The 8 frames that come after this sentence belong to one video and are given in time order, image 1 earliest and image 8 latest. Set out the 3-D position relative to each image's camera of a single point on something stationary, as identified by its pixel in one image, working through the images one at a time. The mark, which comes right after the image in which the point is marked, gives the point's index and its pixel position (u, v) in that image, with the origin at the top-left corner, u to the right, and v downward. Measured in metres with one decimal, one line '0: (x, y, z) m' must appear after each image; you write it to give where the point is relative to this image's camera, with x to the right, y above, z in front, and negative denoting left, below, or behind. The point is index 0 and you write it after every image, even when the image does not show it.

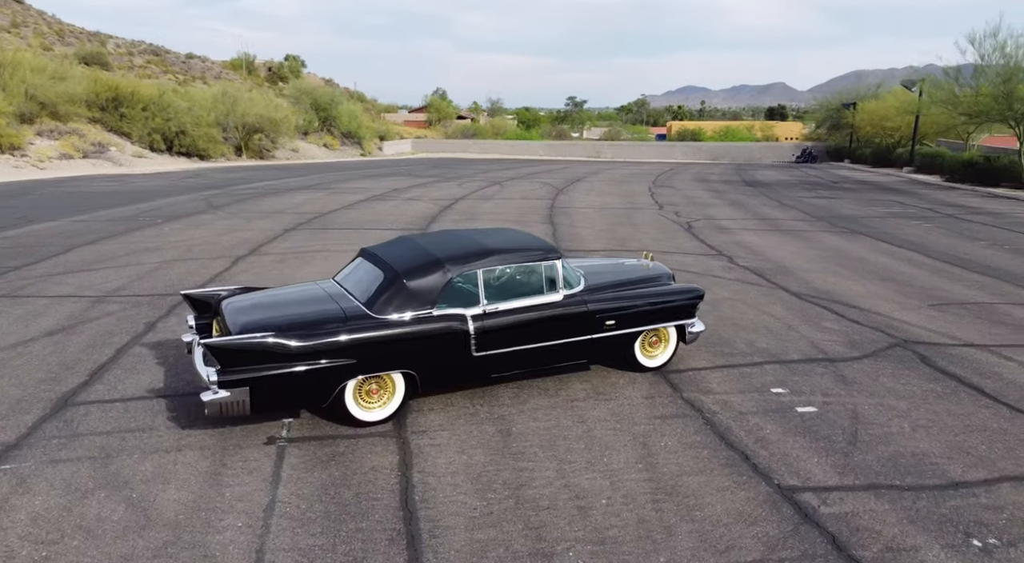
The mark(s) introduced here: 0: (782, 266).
0: (+4.7, +0.4, +13.3) m
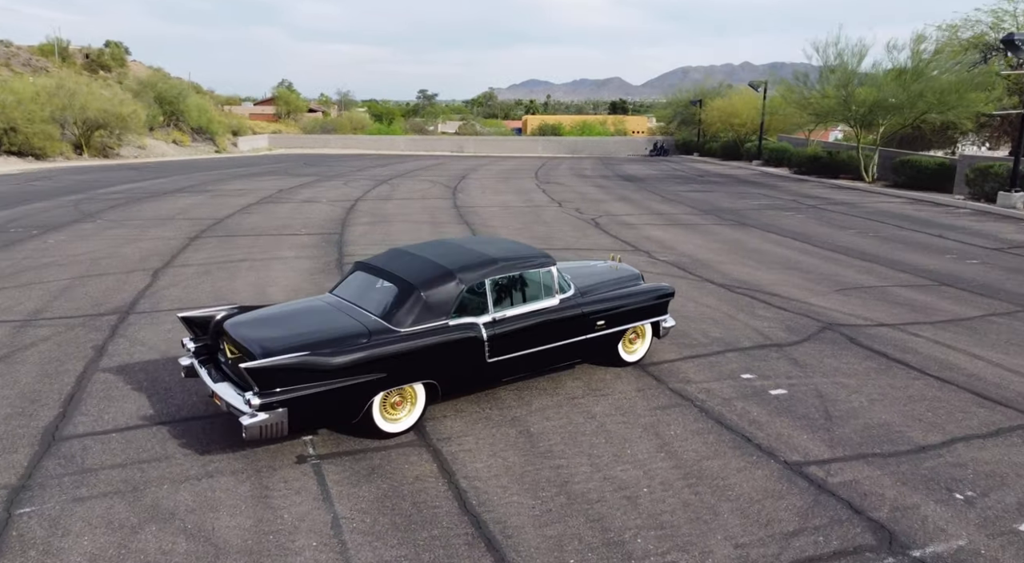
0: (+3.3, +0.5, +14.2) m
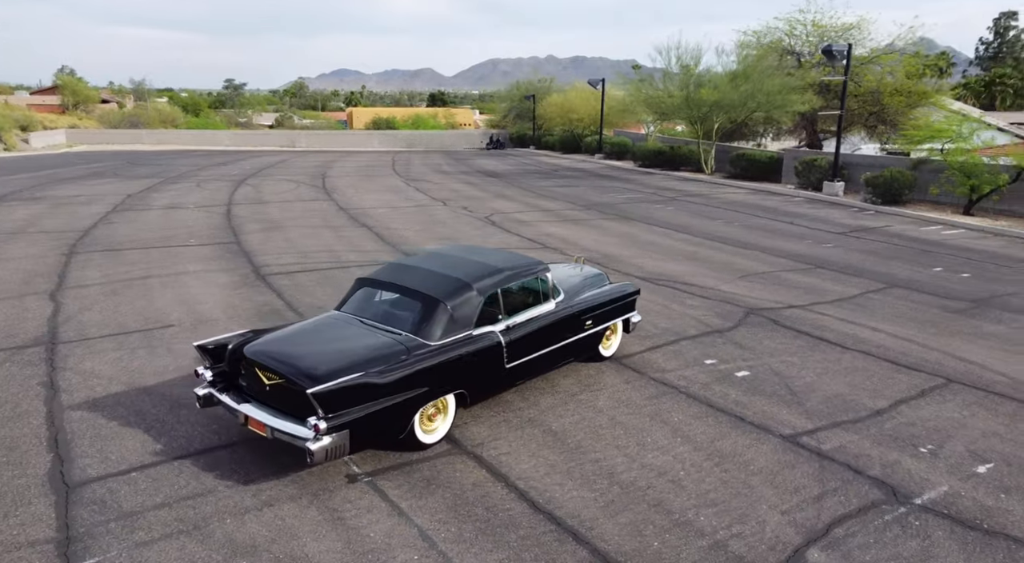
0: (+1.6, +0.6, +14.9) m
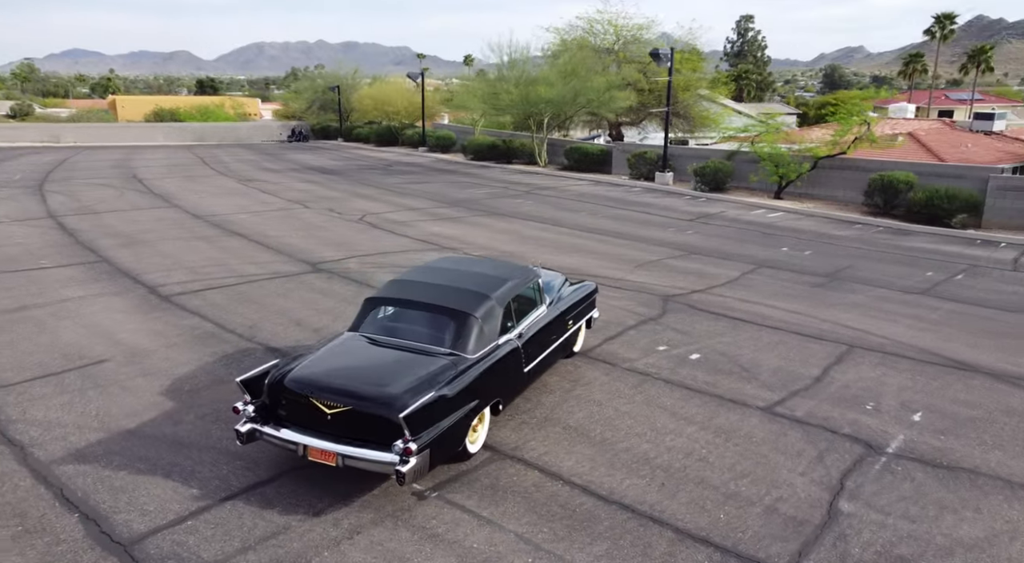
0: (-0.6, +0.7, +15.3) m
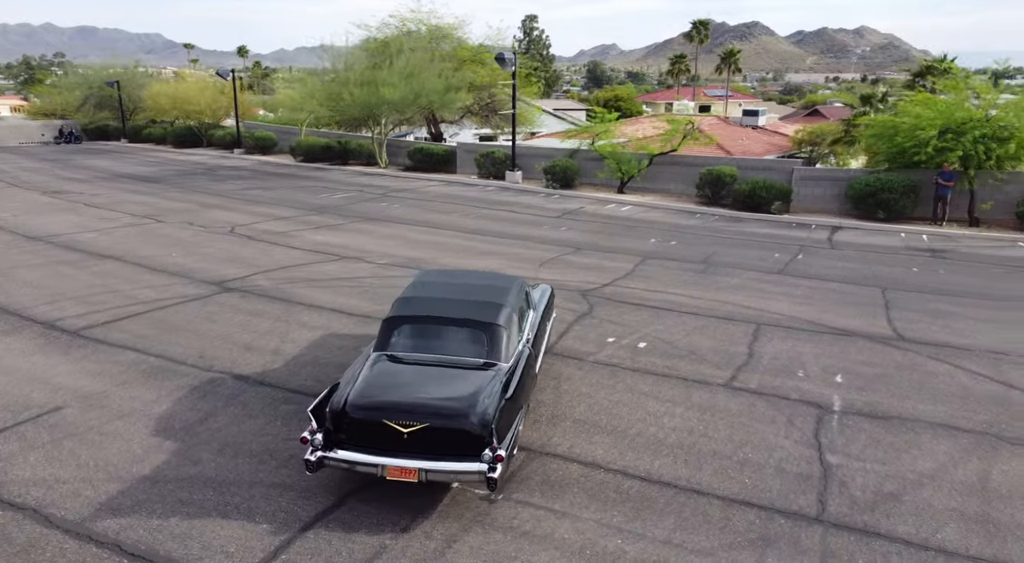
0: (-2.7, +0.5, +15.3) m
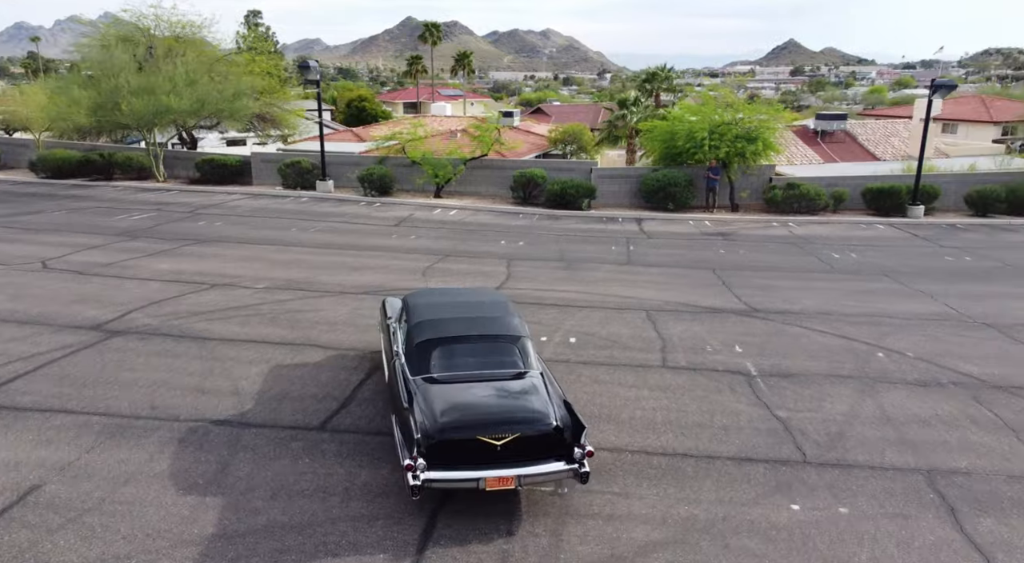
0: (-5.3, 0.0, +14.5) m
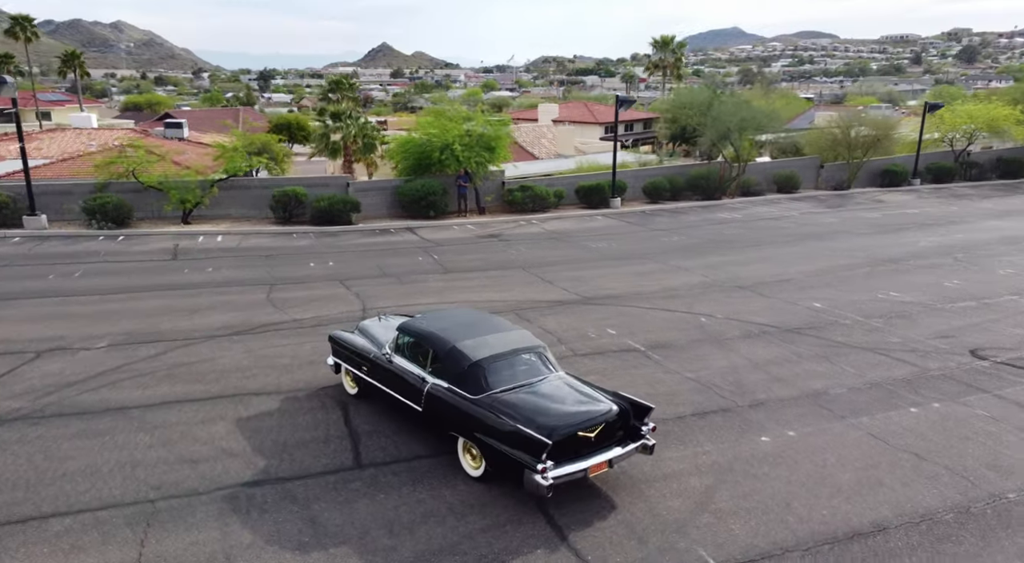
0: (-7.8, -1.0, +12.6) m
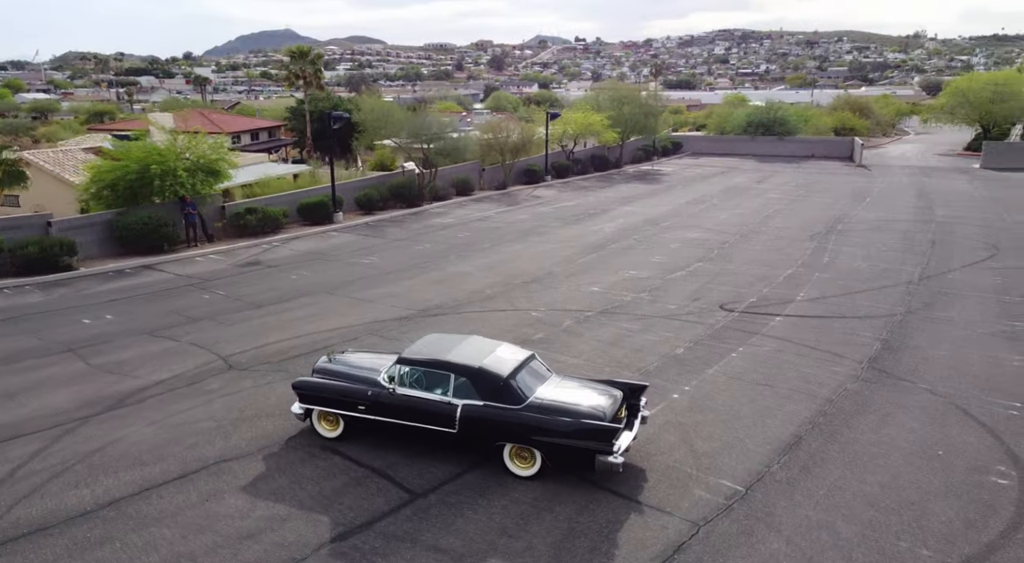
0: (-9.0, -2.5, +9.7) m
